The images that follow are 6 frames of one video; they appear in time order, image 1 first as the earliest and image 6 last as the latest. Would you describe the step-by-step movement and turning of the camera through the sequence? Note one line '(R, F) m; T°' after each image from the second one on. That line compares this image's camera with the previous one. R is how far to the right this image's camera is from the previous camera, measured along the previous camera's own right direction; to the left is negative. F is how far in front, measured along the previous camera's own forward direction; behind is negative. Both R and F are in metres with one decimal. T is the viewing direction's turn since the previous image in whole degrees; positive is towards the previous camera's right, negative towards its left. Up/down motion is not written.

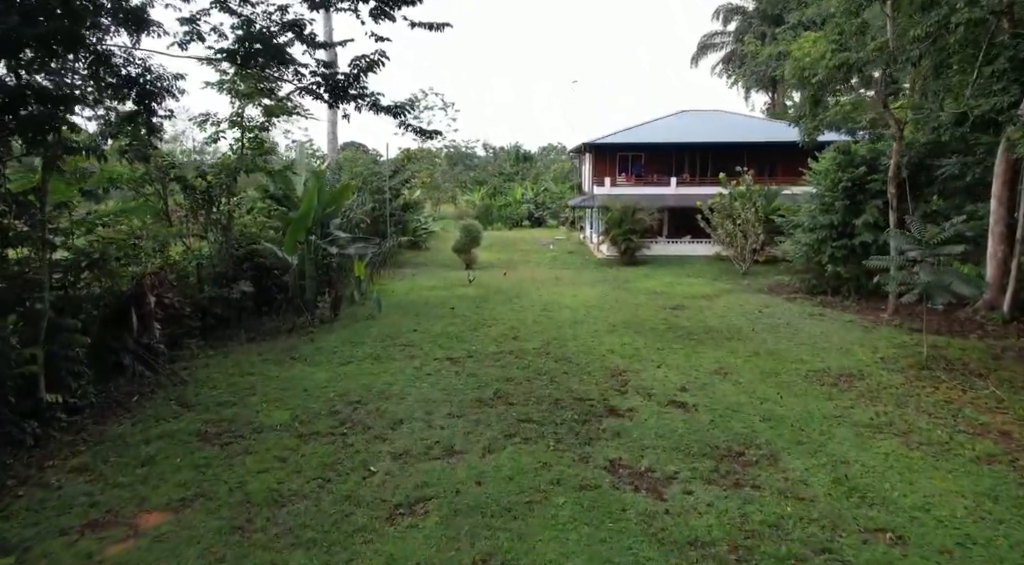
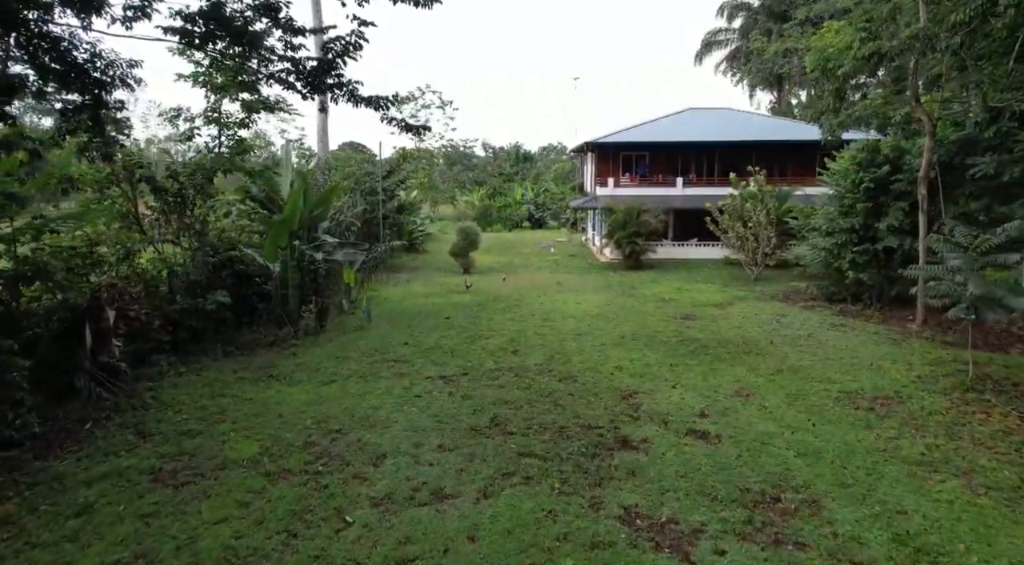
(0.0, +0.8) m; 0°
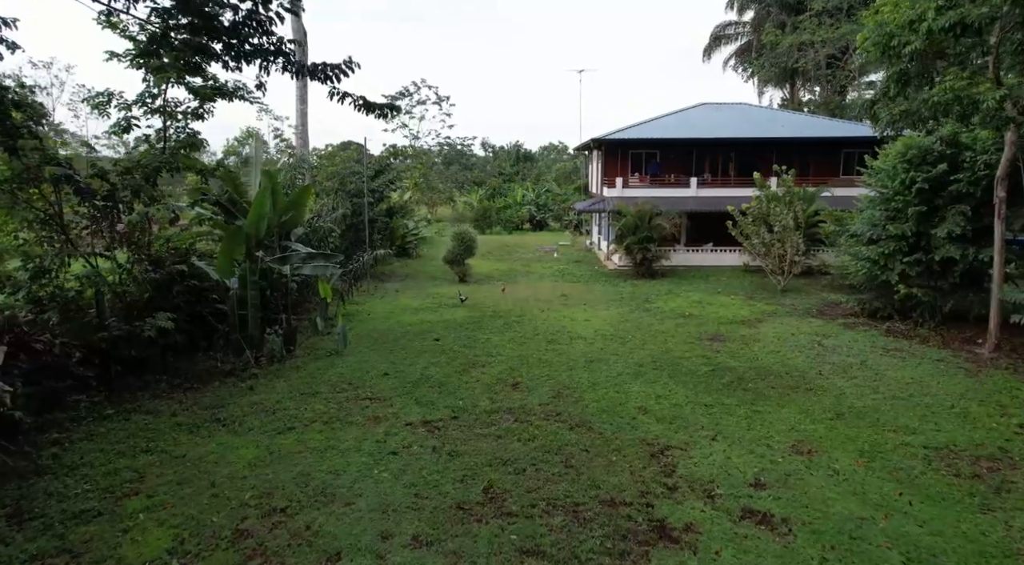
(0.0, +1.6) m; 0°
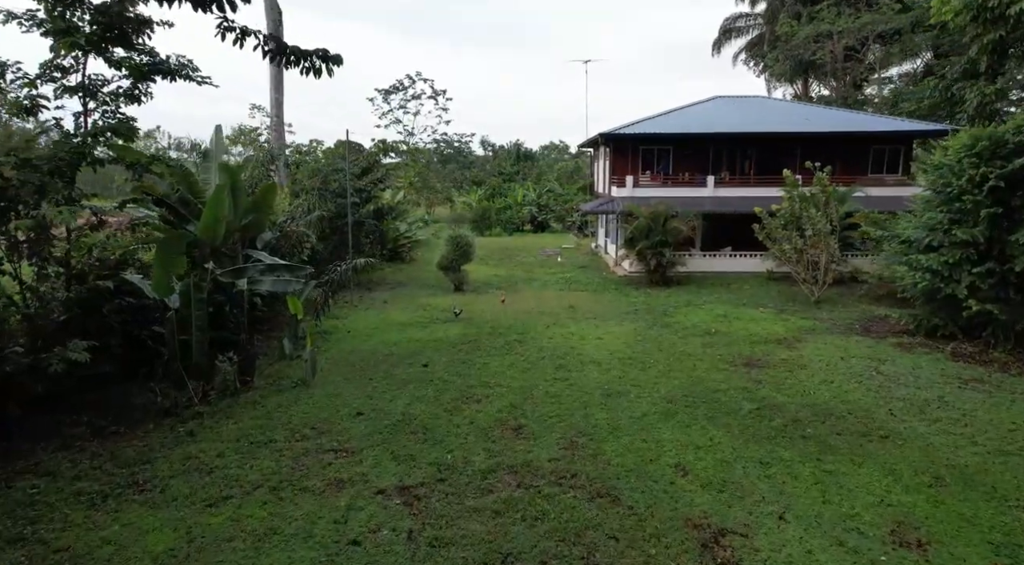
(0.0, +1.6) m; 0°
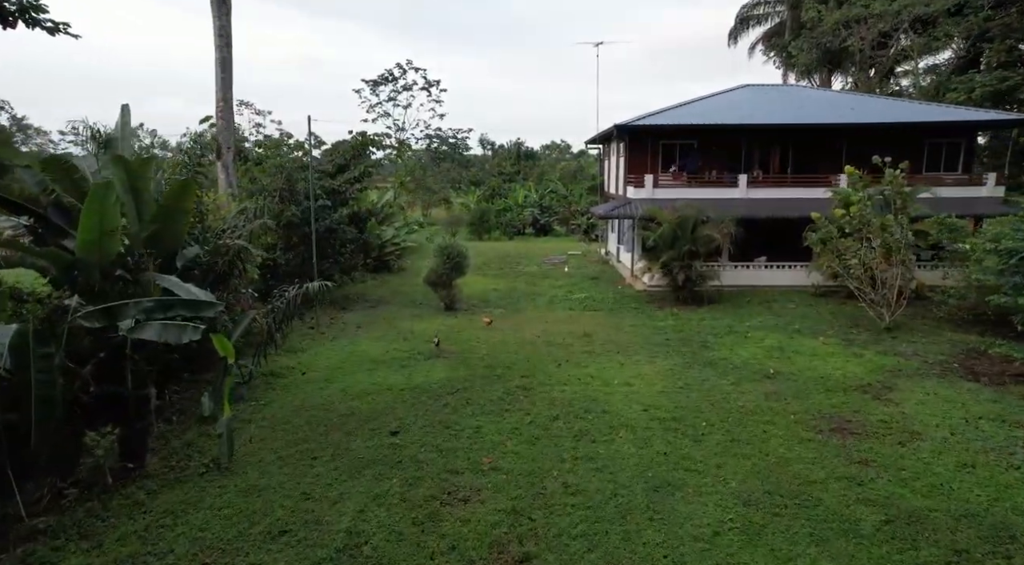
(0.0, +2.4) m; 0°
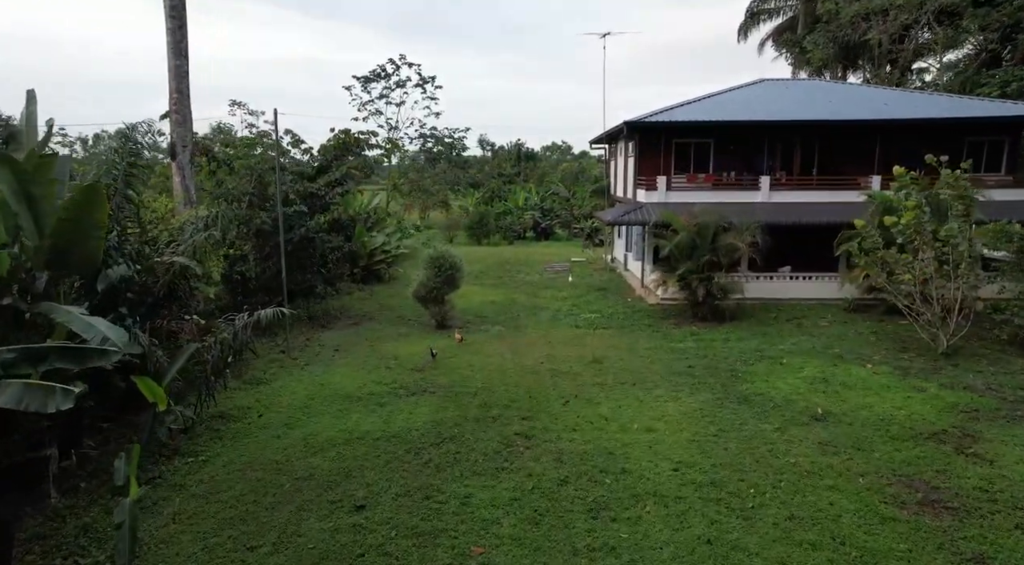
(0.0, +1.4) m; 0°
